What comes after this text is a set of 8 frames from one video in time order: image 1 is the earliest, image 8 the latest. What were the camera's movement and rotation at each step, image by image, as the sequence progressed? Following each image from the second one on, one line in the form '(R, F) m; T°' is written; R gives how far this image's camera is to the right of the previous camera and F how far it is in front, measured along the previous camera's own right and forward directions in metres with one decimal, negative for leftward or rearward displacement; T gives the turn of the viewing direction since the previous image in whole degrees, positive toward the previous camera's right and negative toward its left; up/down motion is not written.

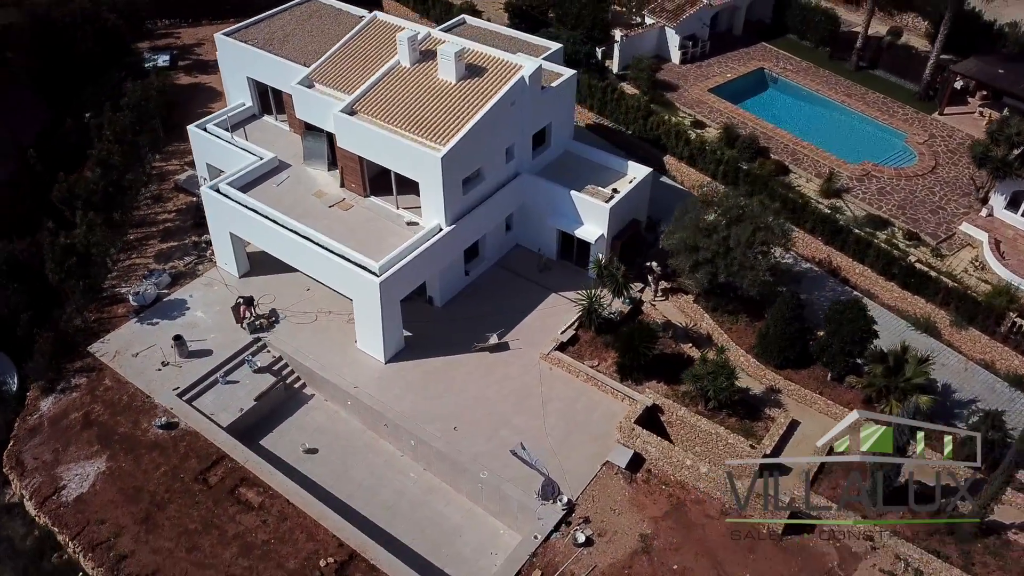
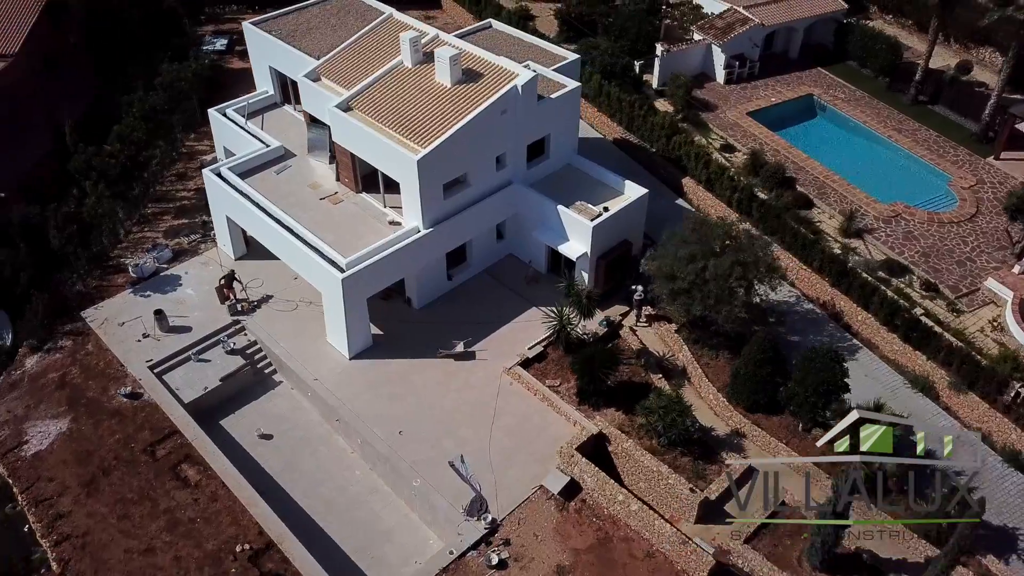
(+4.3, +0.7) m; -7°
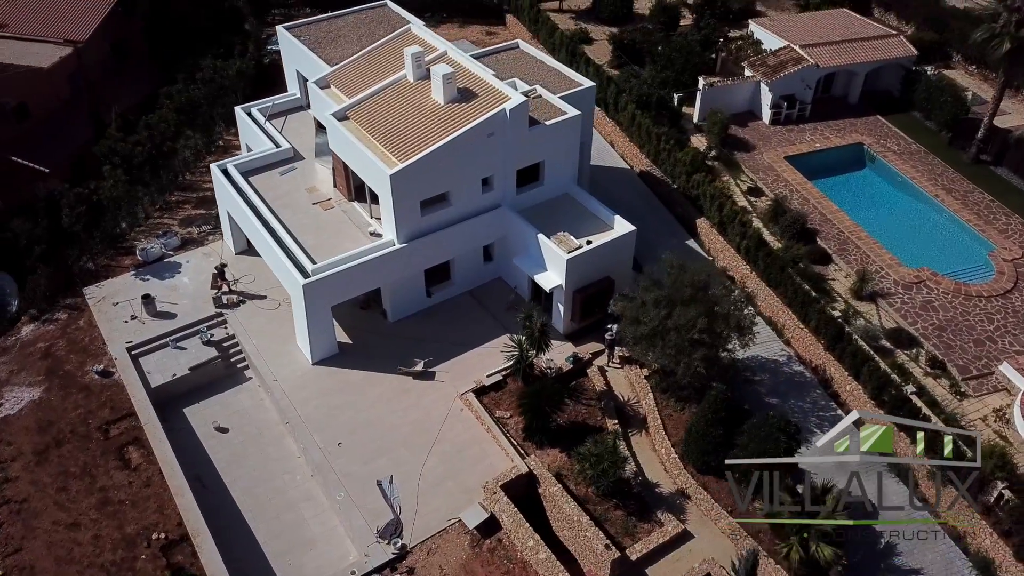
(+4.8, +0.9) m; -8°
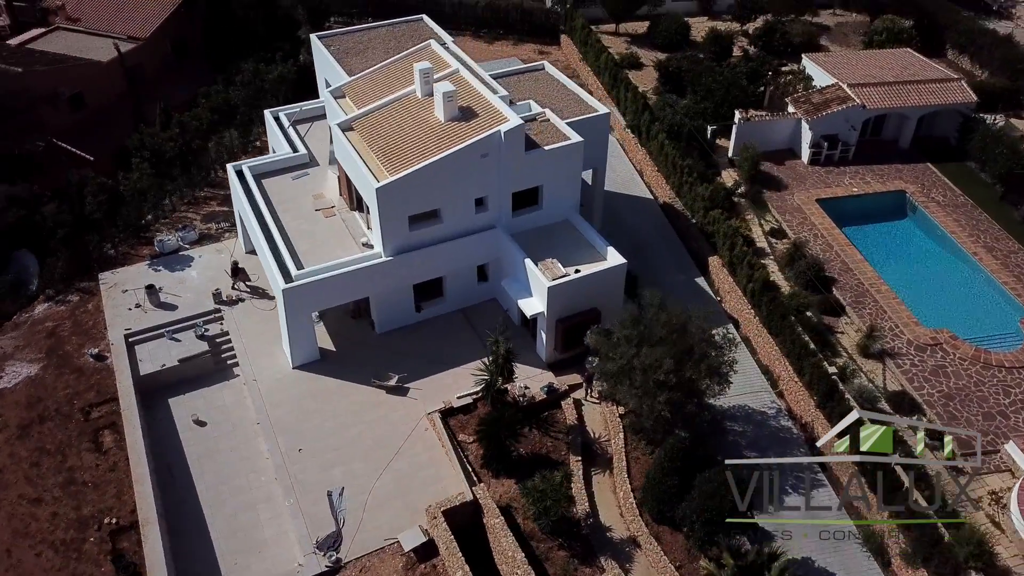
(+3.6, +0.6) m; -6°
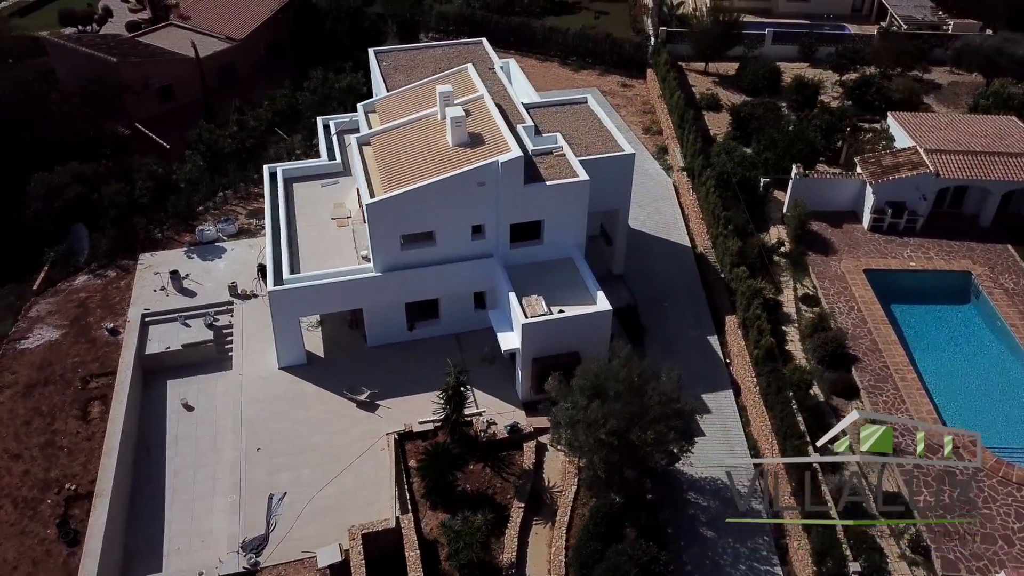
(+5.2, +1.0) m; -10°
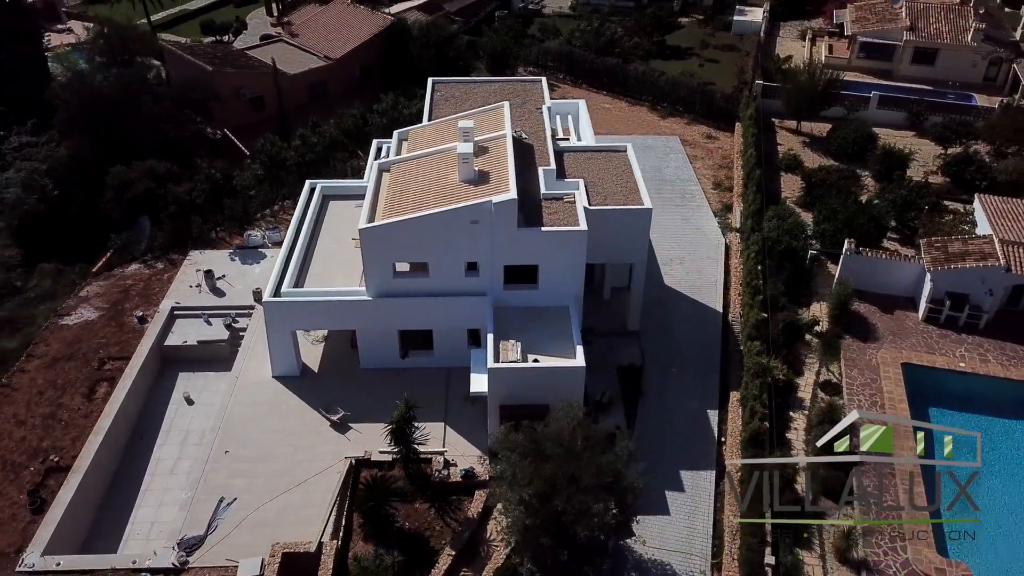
(+5.4, +1.0) m; -10°
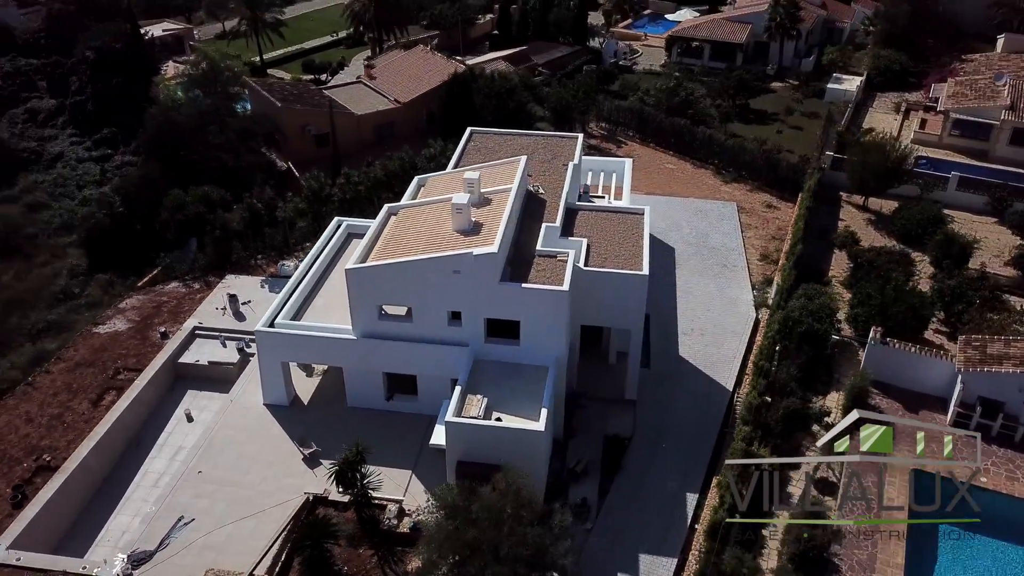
(+4.7, +0.8) m; -9°
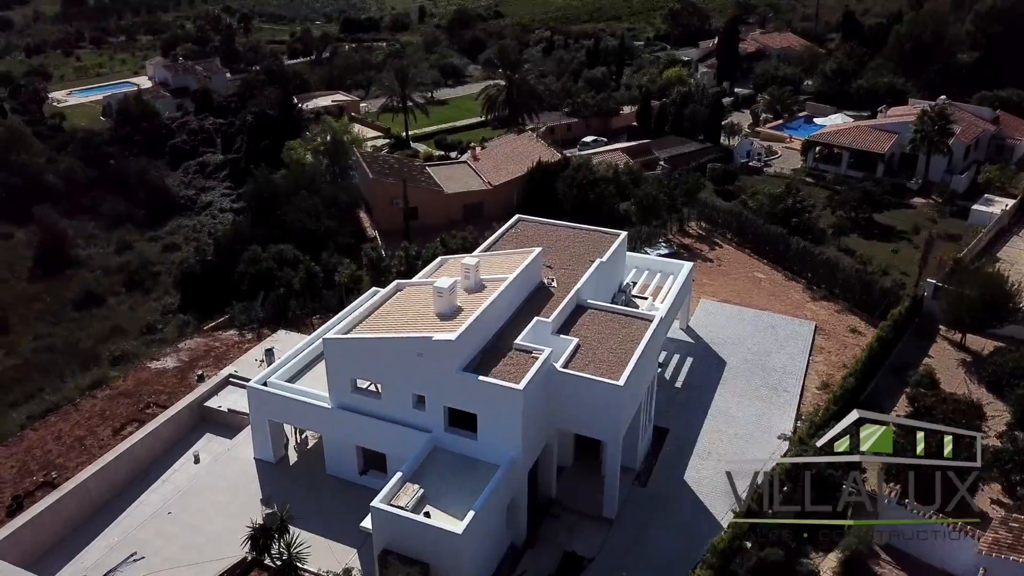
(+7.1, +1.5) m; -14°
